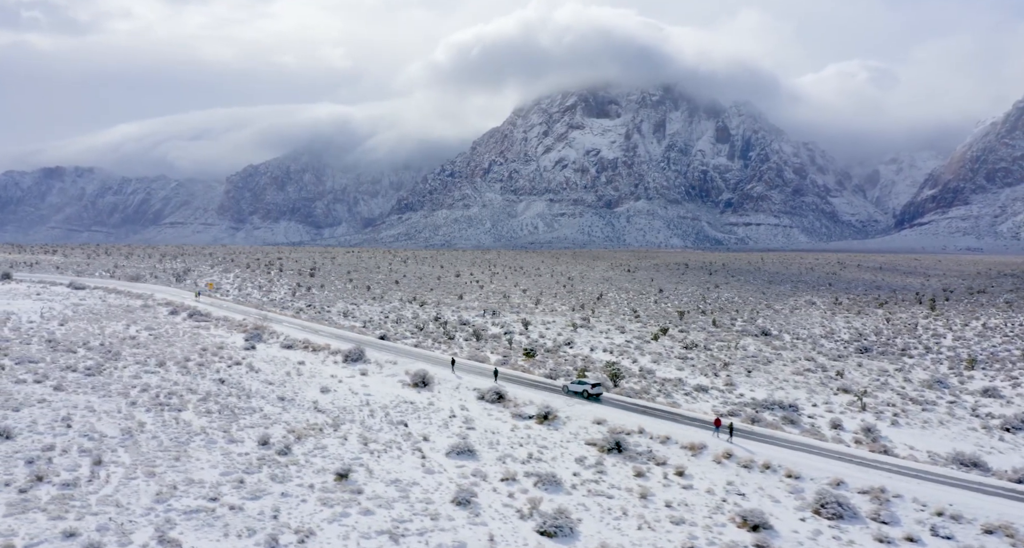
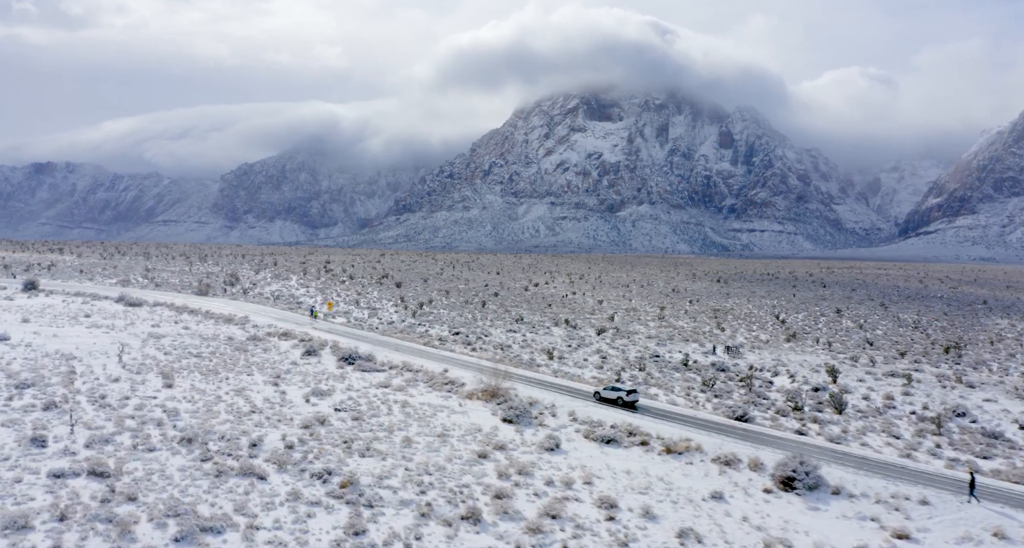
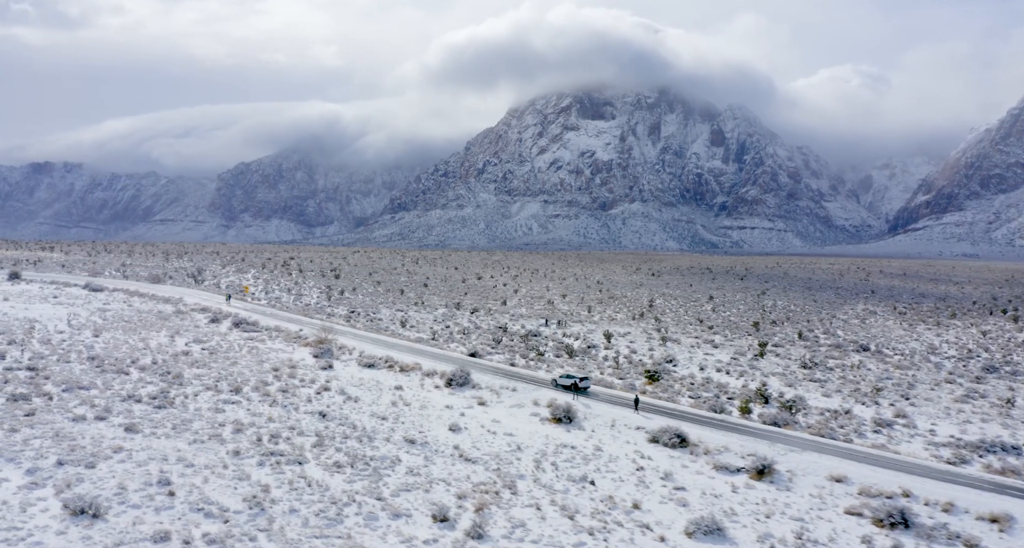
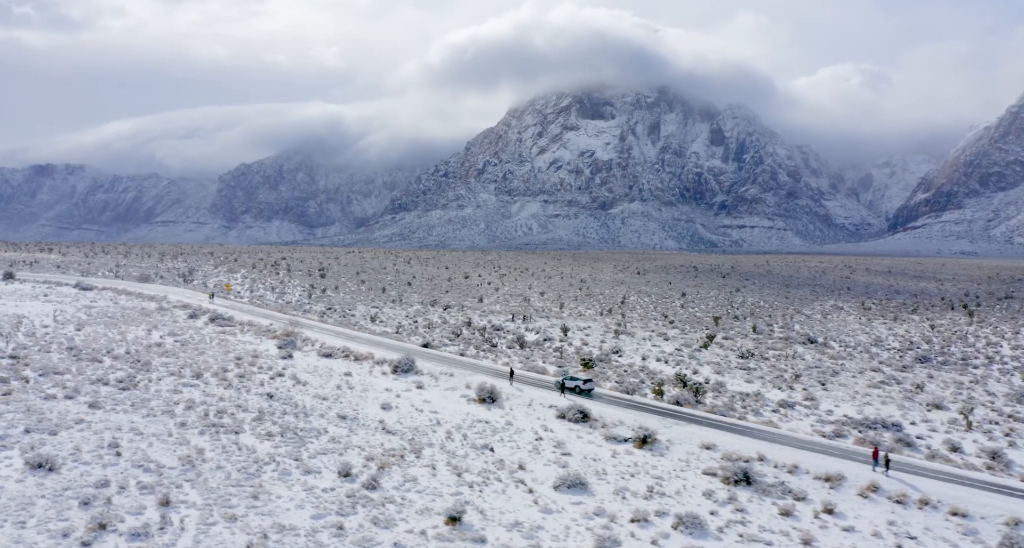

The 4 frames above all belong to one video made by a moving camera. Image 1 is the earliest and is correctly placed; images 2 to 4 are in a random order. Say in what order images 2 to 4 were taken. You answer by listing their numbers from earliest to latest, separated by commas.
4, 3, 2
